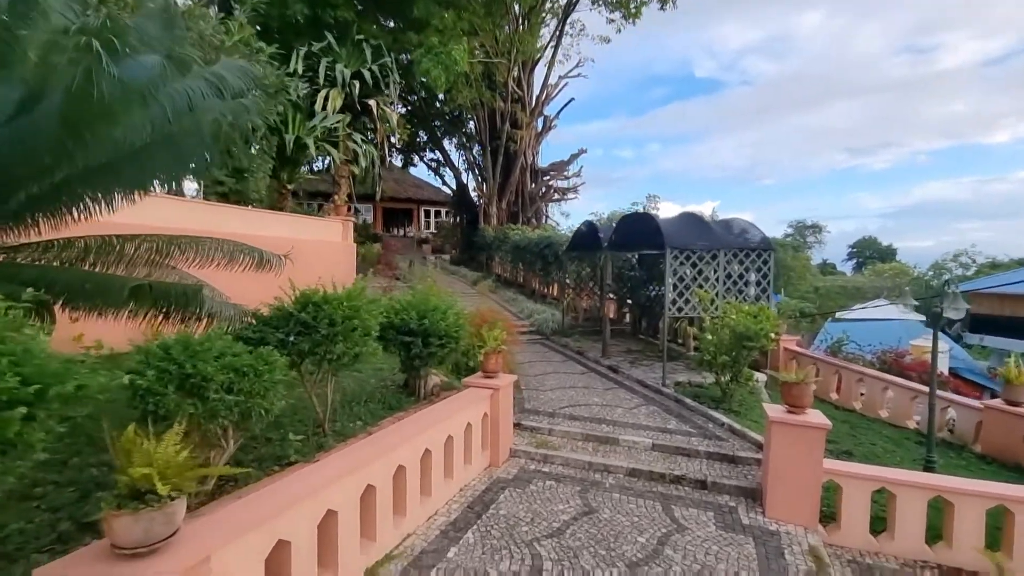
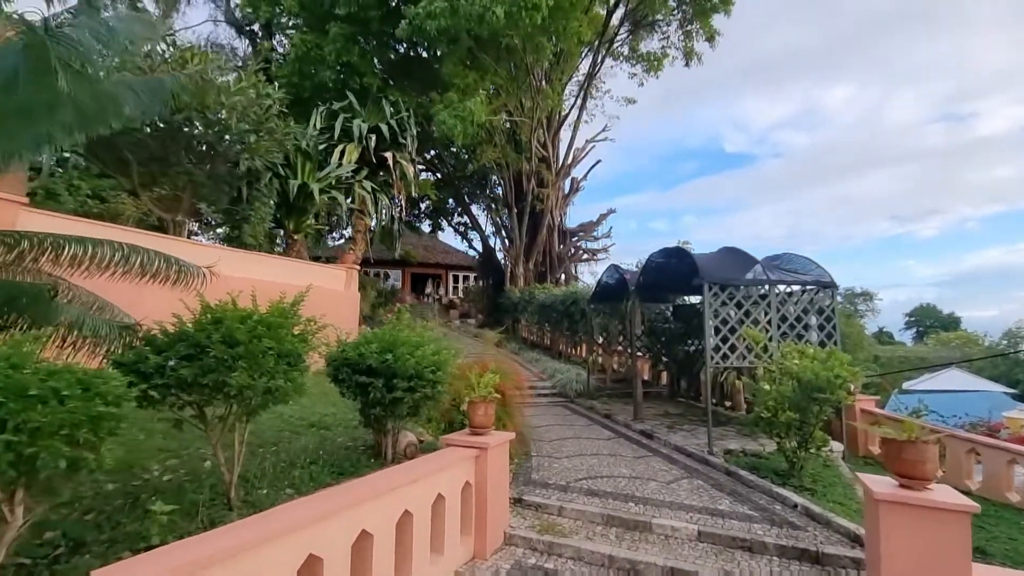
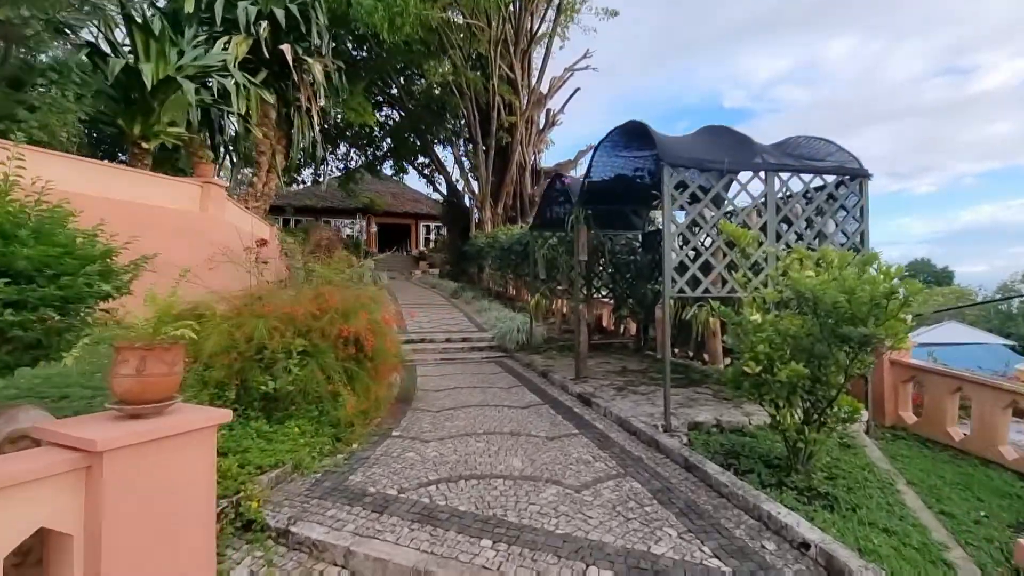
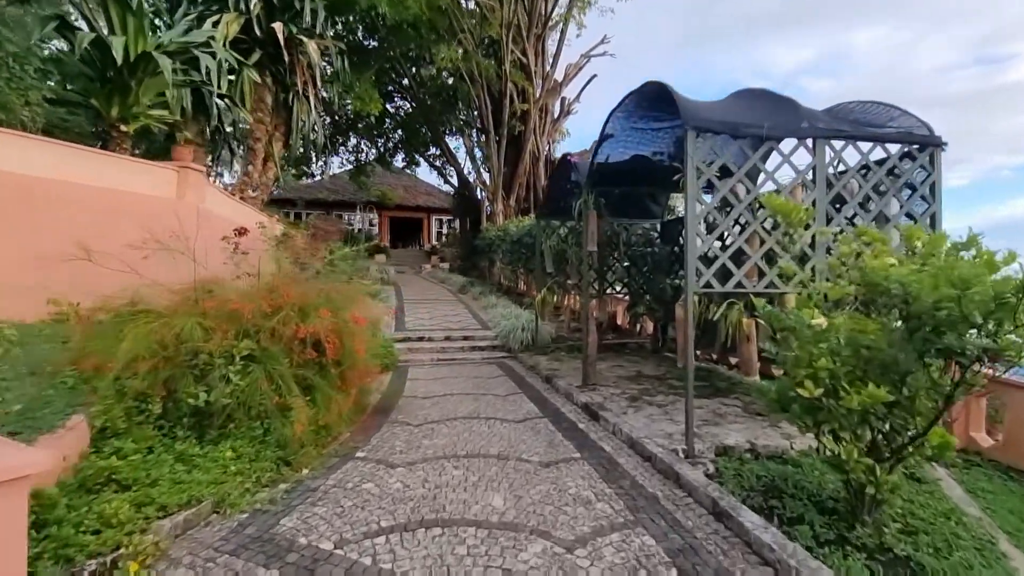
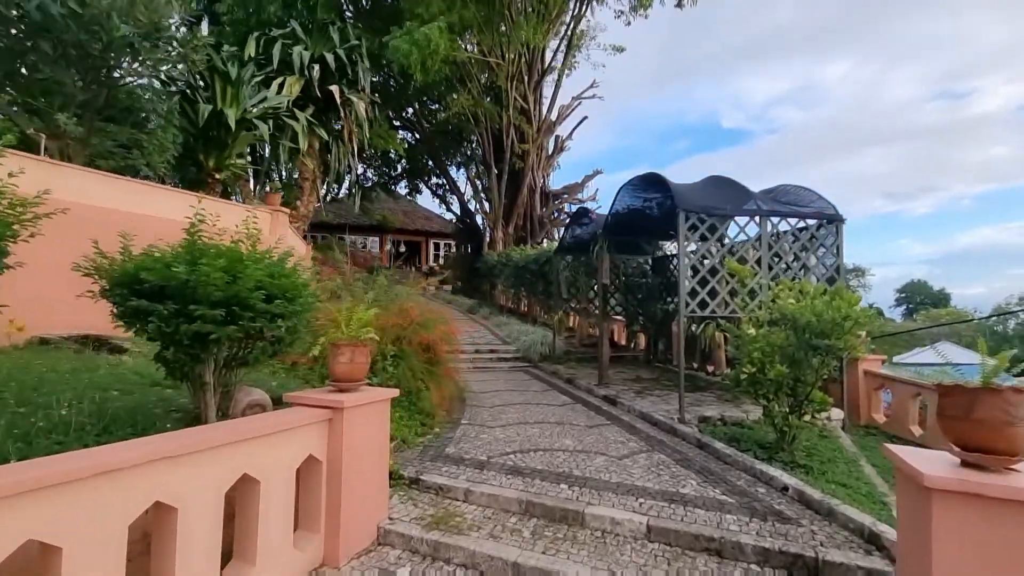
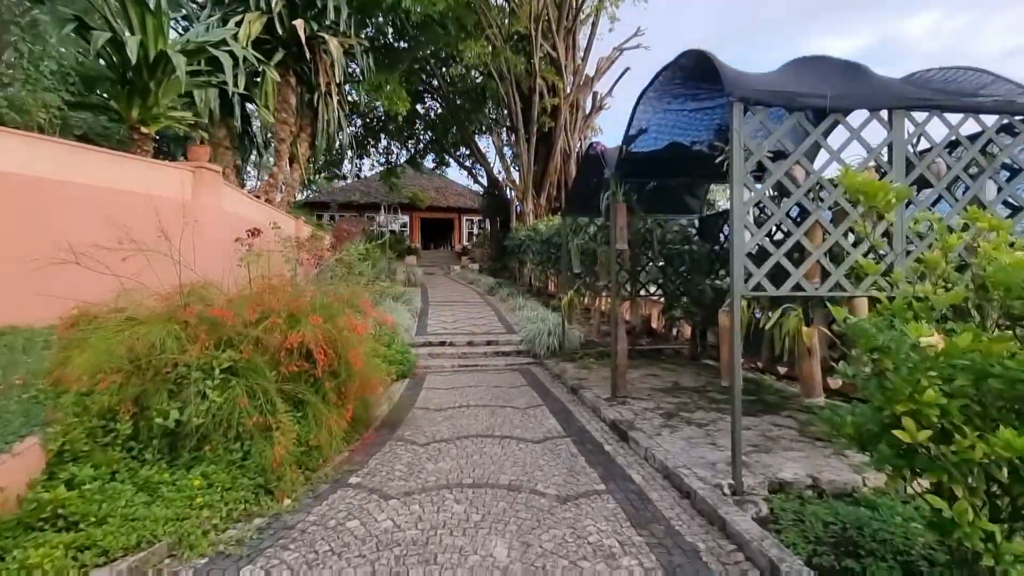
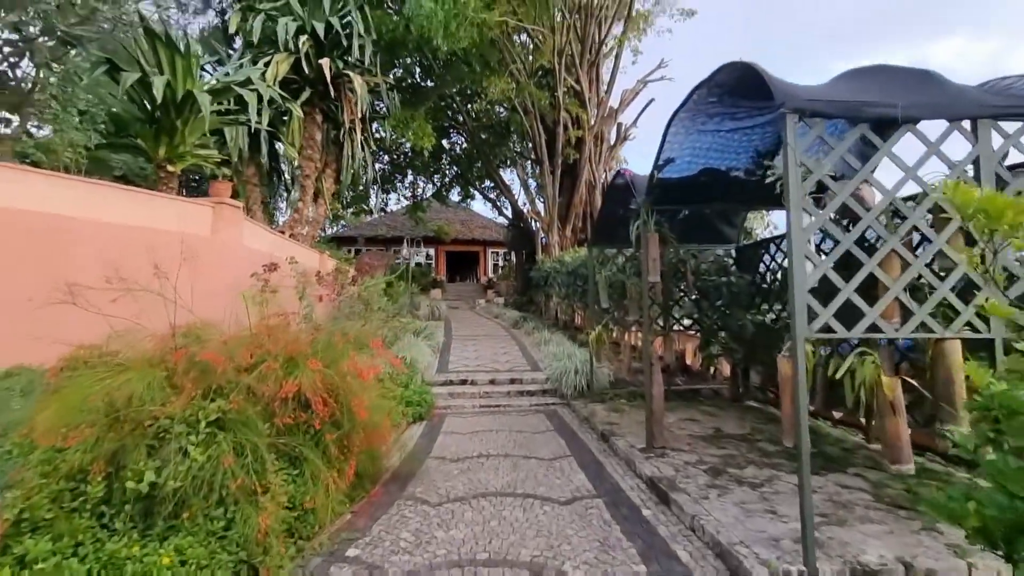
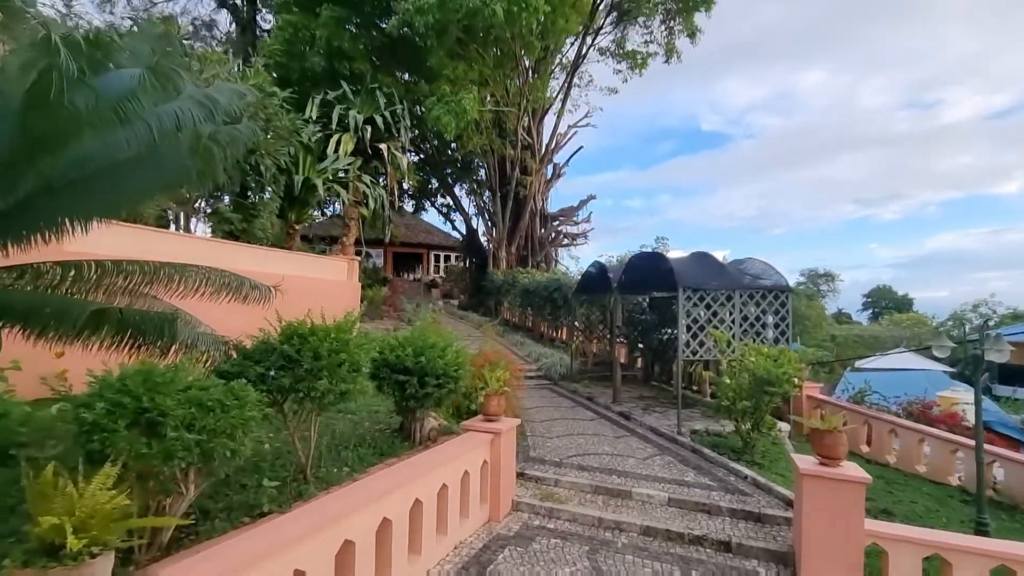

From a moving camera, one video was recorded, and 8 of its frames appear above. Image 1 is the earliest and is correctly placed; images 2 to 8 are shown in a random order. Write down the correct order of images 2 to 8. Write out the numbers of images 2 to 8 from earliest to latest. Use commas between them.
8, 2, 5, 3, 4, 6, 7
